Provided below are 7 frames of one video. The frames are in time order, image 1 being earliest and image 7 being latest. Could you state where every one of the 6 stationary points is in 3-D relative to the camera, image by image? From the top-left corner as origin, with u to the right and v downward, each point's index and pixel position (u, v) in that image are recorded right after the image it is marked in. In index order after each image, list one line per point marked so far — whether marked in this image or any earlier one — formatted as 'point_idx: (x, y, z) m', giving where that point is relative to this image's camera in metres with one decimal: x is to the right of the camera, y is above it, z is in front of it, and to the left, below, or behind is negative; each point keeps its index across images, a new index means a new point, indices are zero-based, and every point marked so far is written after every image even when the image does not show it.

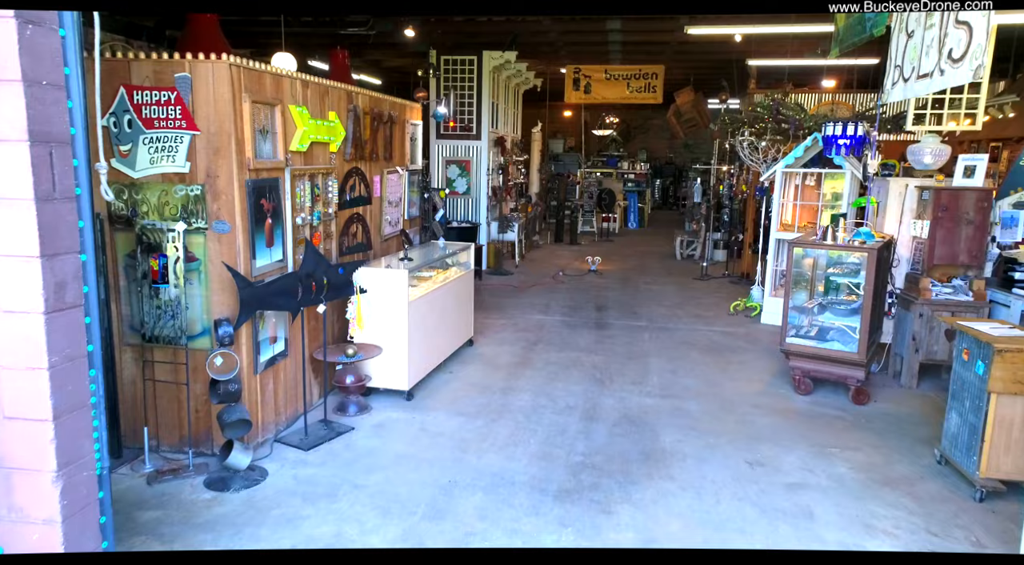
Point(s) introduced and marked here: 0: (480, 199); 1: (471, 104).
0: (-0.5, +1.3, +10.3) m
1: (-0.6, +2.6, +10.1) m
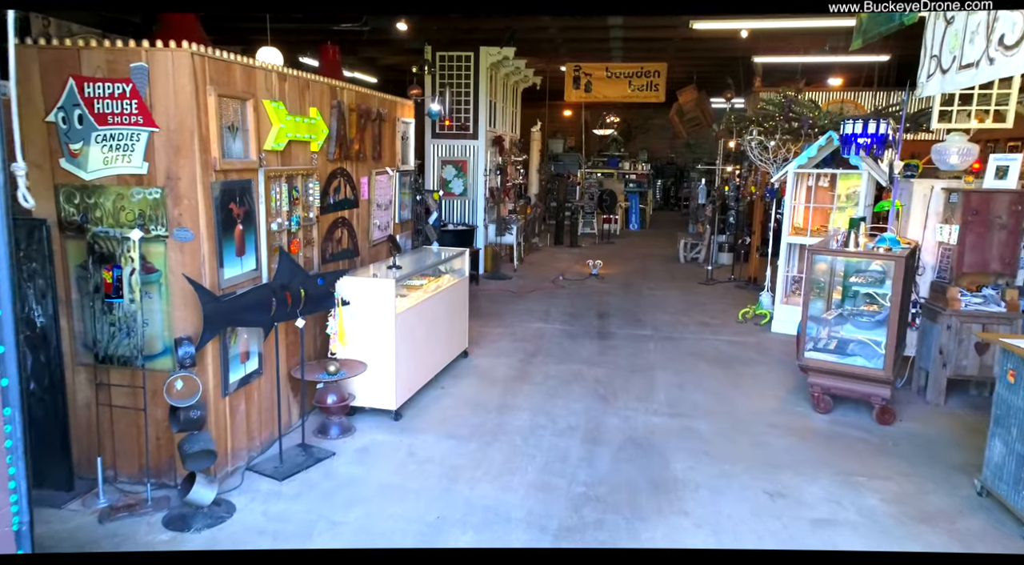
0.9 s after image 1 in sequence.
0: (-0.5, +1.2, +10.0) m
1: (-0.6, +2.6, +9.8) m
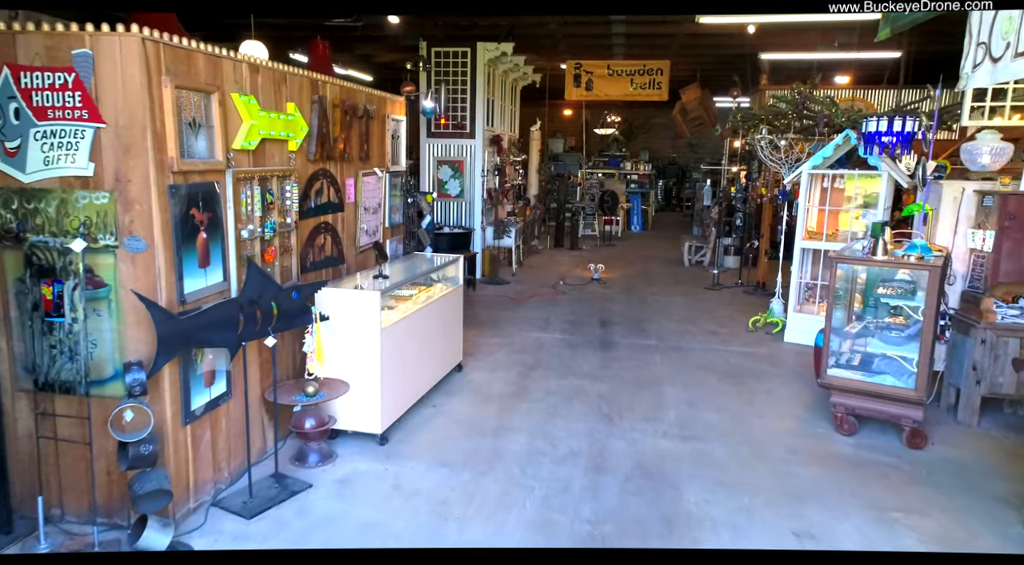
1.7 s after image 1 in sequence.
0: (-0.5, +1.1, +9.6) m
1: (-0.7, +2.5, +9.4) m
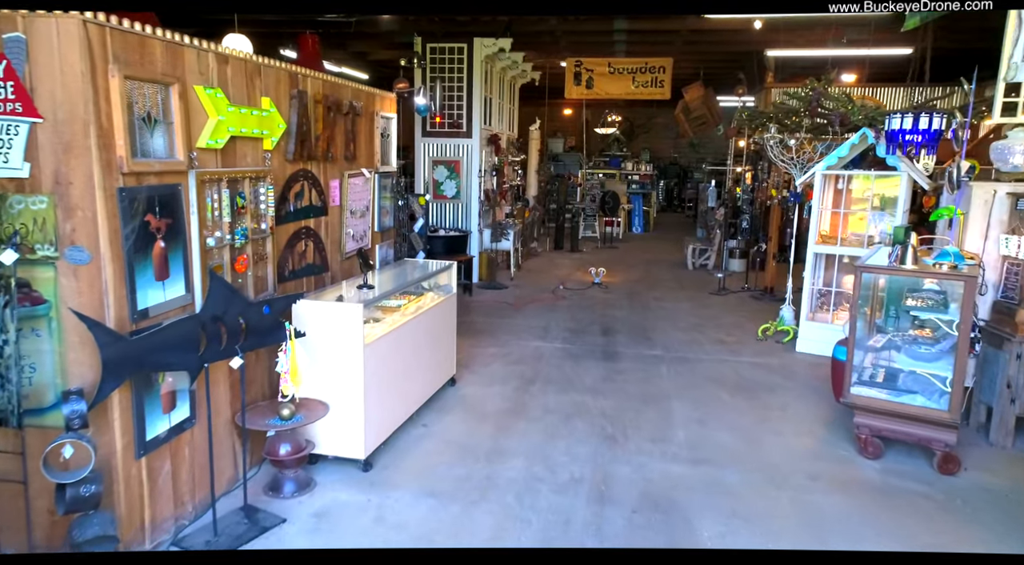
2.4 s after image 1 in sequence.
0: (-0.6, +1.1, +9.3) m
1: (-0.7, +2.4, +9.1) m
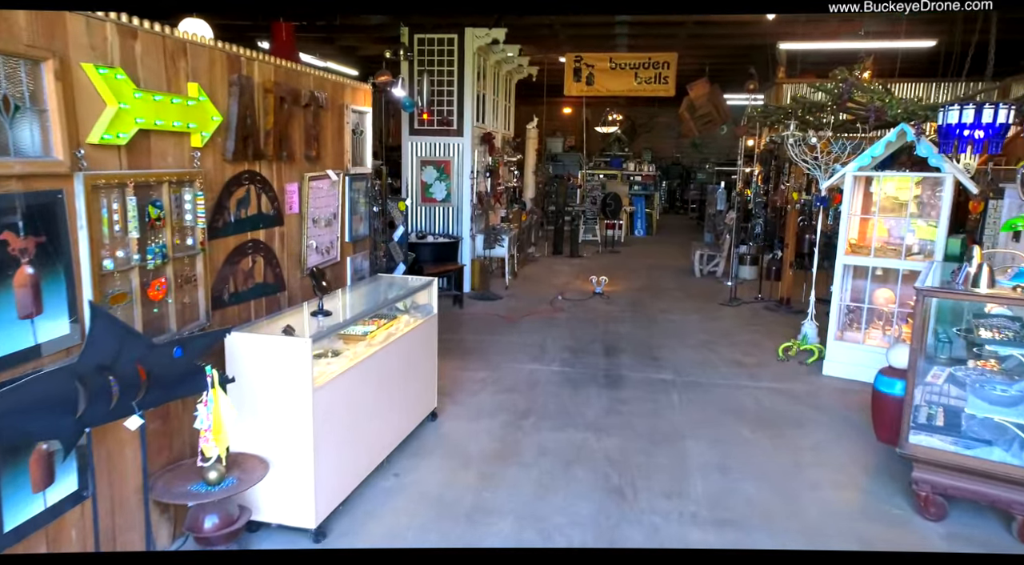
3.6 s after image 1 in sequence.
0: (-0.6, +1.0, +8.6) m
1: (-0.7, +2.3, +8.4) m
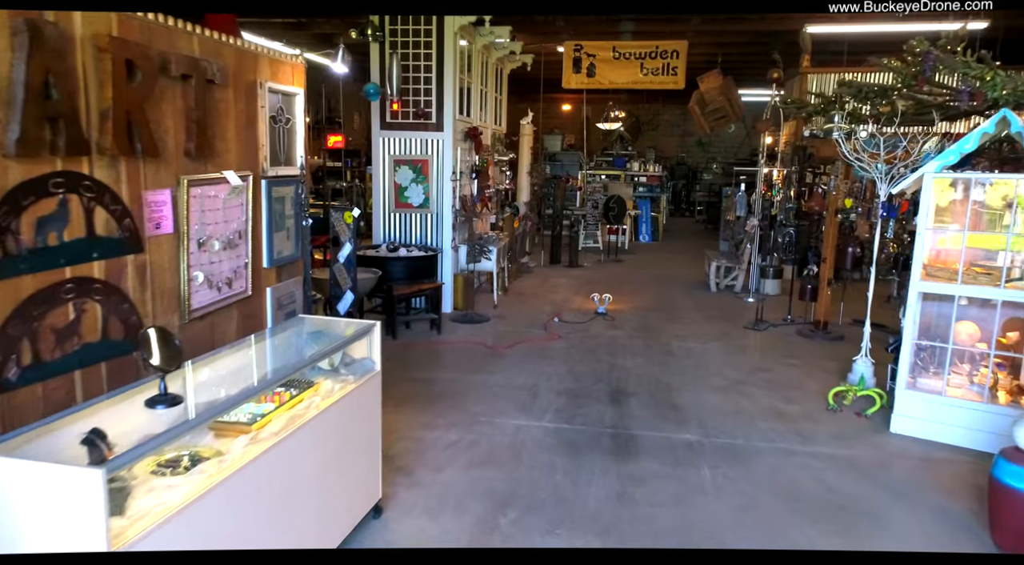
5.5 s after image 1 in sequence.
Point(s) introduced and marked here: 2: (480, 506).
0: (-0.8, +0.7, +7.4) m
1: (-0.9, +2.1, +7.2) m
2: (-0.2, -1.1, +3.3) m
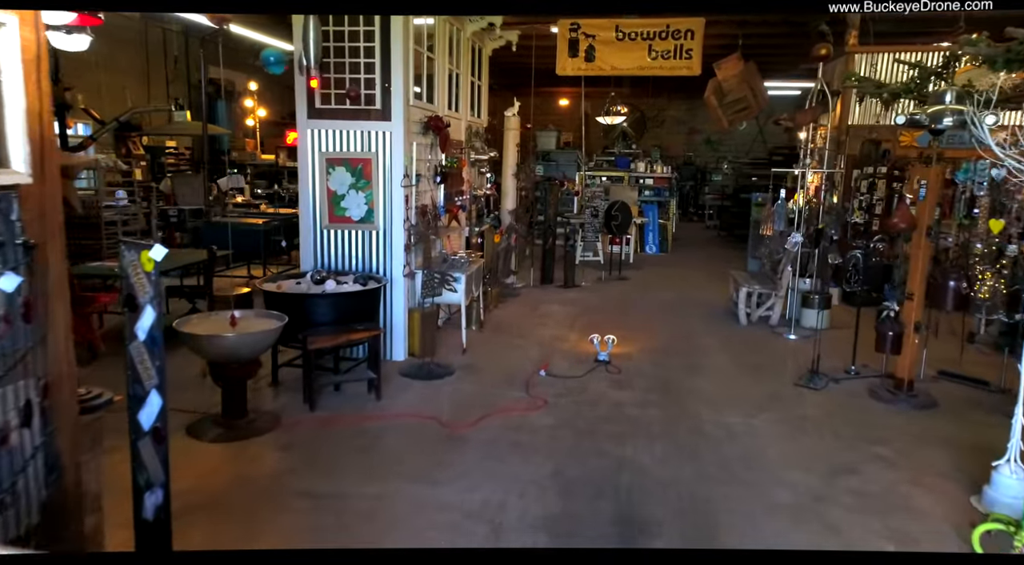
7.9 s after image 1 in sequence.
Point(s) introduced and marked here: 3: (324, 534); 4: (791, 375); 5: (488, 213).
0: (-1.0, +0.4, +5.5) m
1: (-1.1, +1.8, +5.3) m
2: (-0.4, -1.4, +1.4) m
3: (-0.8, -1.1, +3.0) m
4: (+2.2, -0.7, +5.4) m
5: (-0.3, +0.8, +8.3) m
